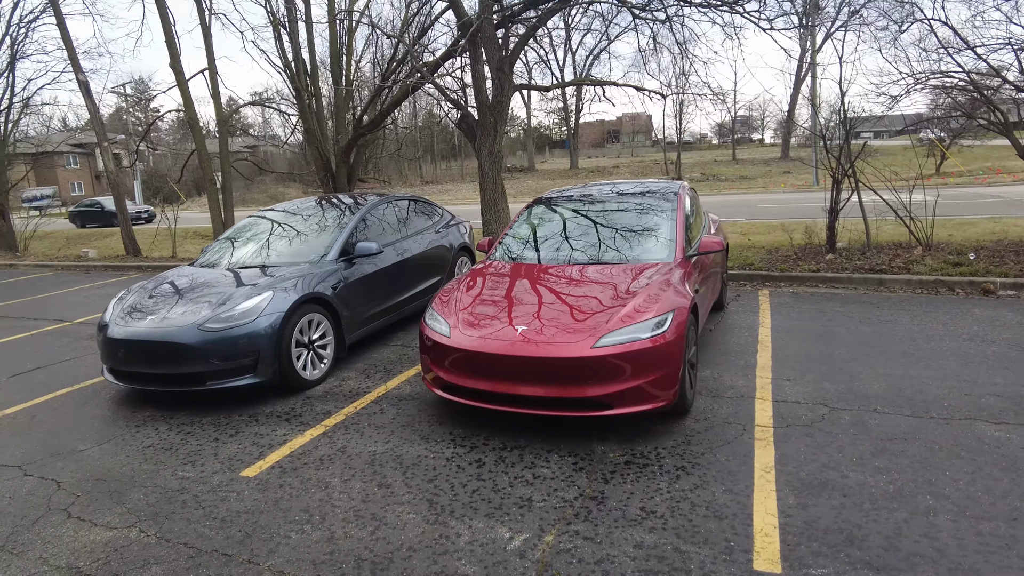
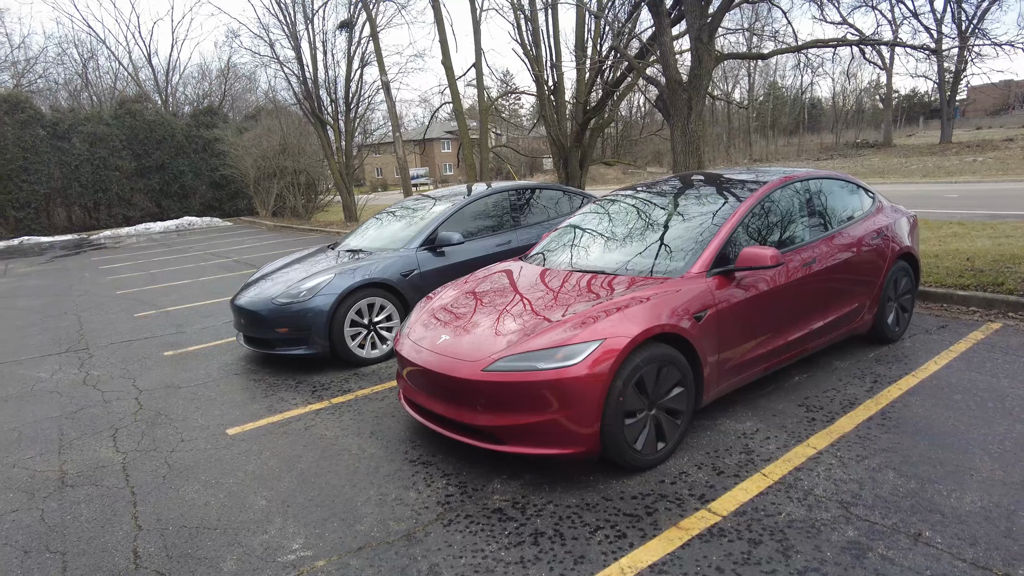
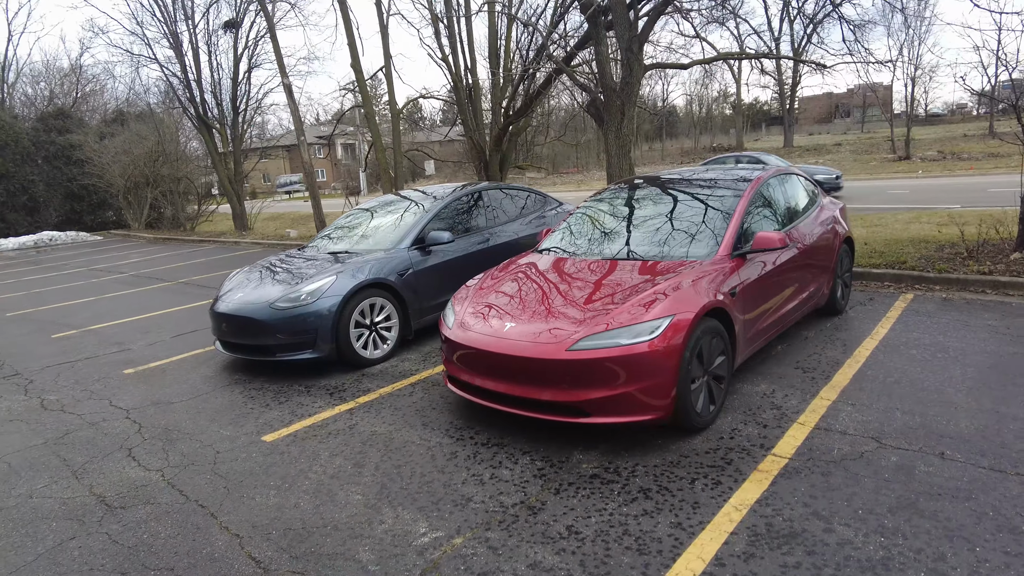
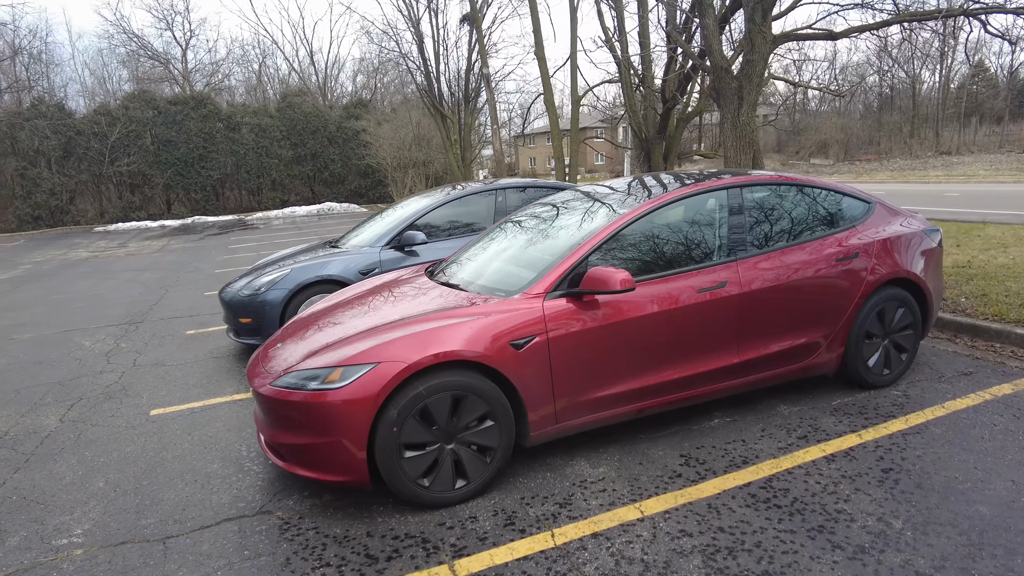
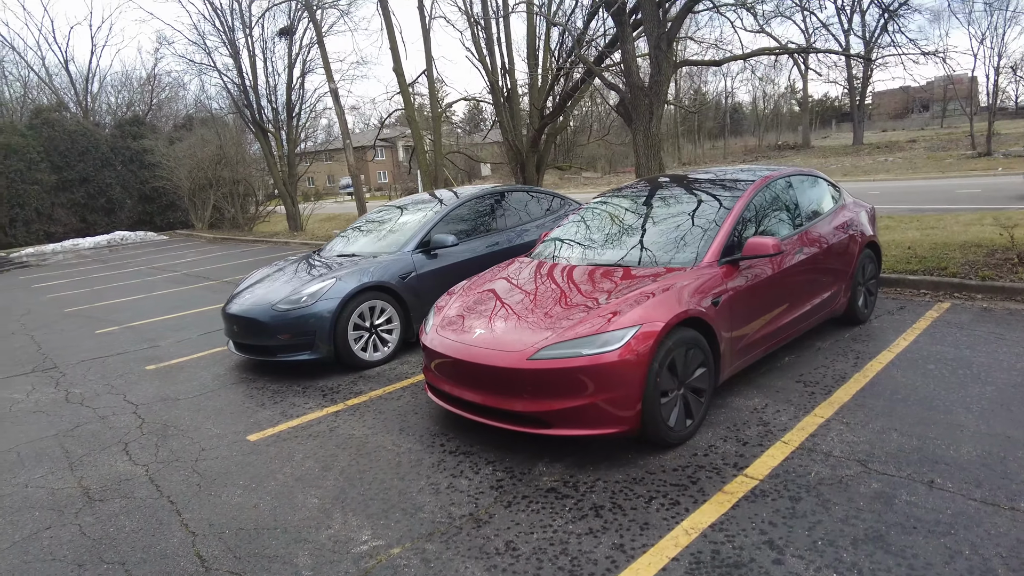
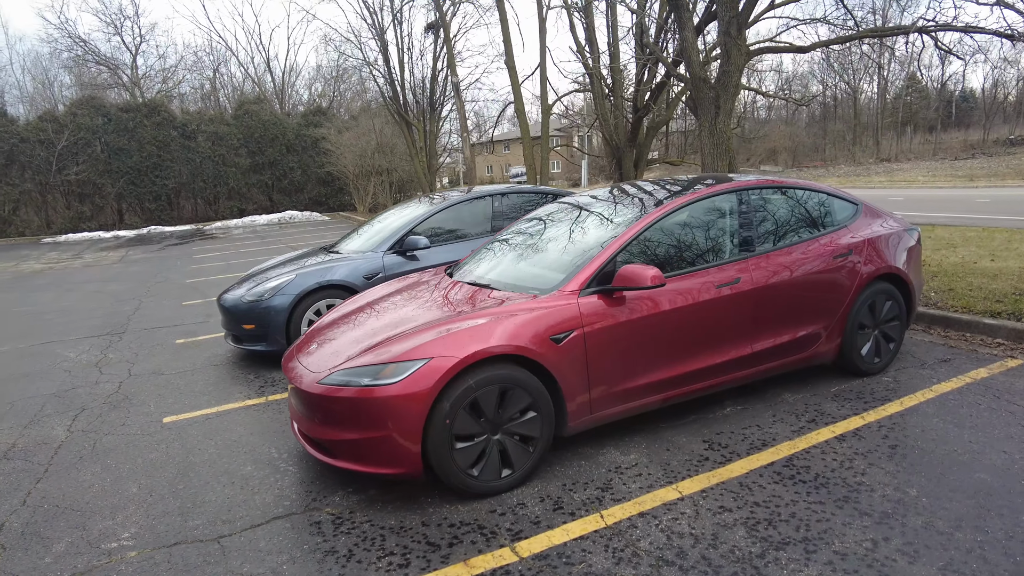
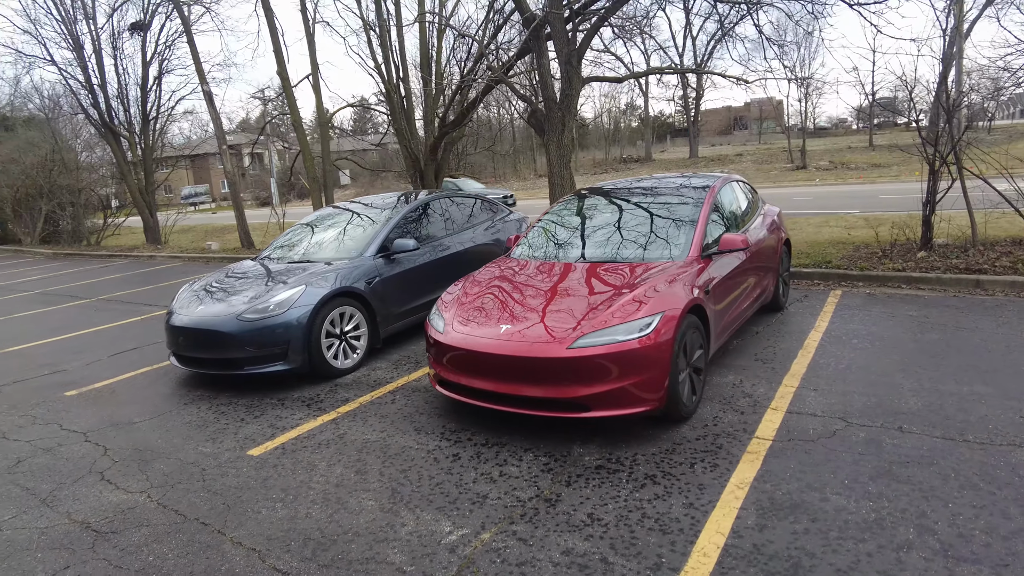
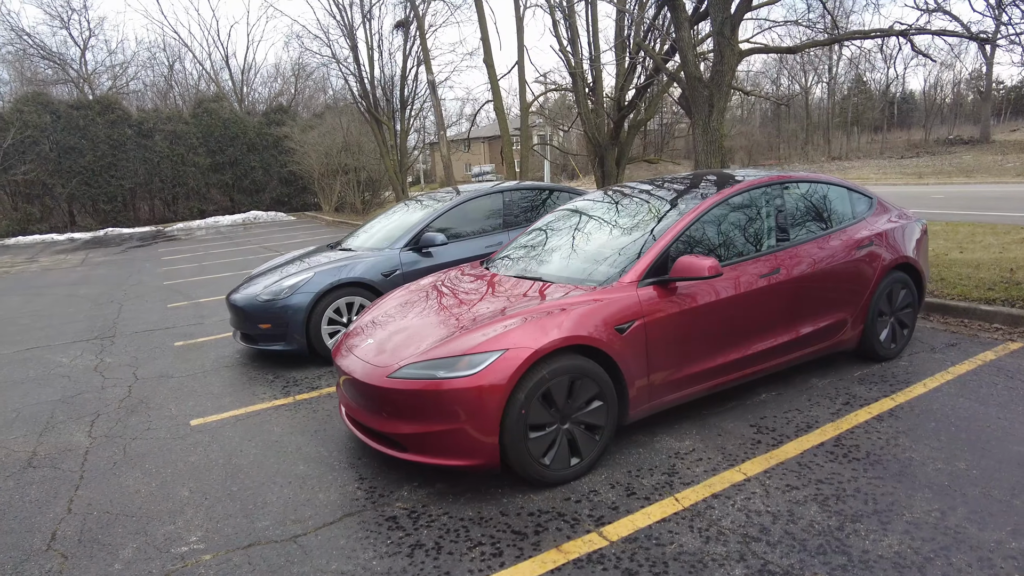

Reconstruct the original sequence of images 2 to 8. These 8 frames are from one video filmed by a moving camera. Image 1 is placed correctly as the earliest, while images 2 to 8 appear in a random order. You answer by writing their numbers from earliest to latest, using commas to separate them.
7, 3, 5, 2, 8, 6, 4
